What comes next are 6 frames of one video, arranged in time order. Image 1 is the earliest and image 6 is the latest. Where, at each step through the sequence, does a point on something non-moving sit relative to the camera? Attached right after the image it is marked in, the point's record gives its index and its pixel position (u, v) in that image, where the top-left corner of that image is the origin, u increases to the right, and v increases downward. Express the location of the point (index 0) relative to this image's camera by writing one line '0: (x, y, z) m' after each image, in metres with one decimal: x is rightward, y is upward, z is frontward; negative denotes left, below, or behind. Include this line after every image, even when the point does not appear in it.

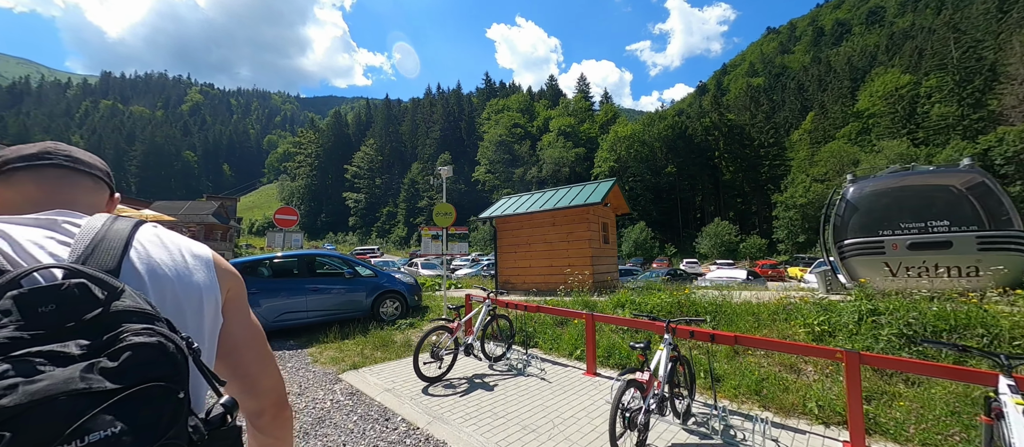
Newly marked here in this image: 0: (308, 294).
0: (-4.6, -1.6, +9.0) m
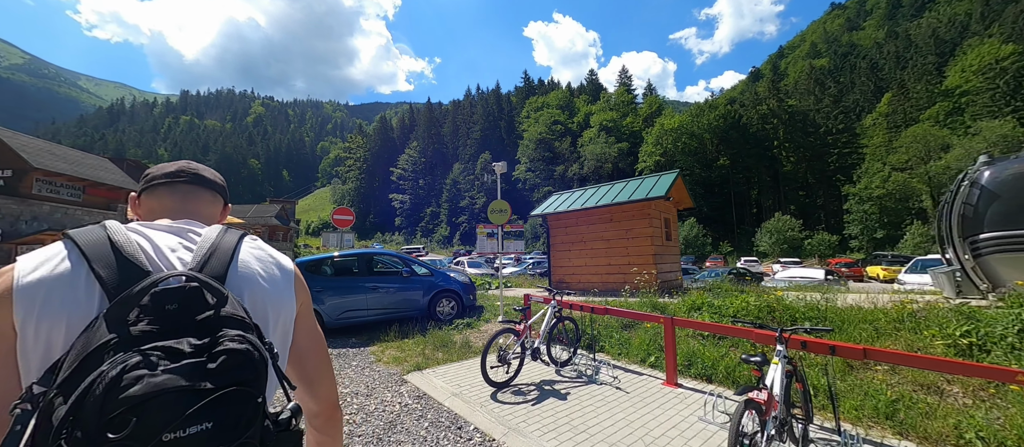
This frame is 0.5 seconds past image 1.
0: (-3.3, -1.6, +9.1) m
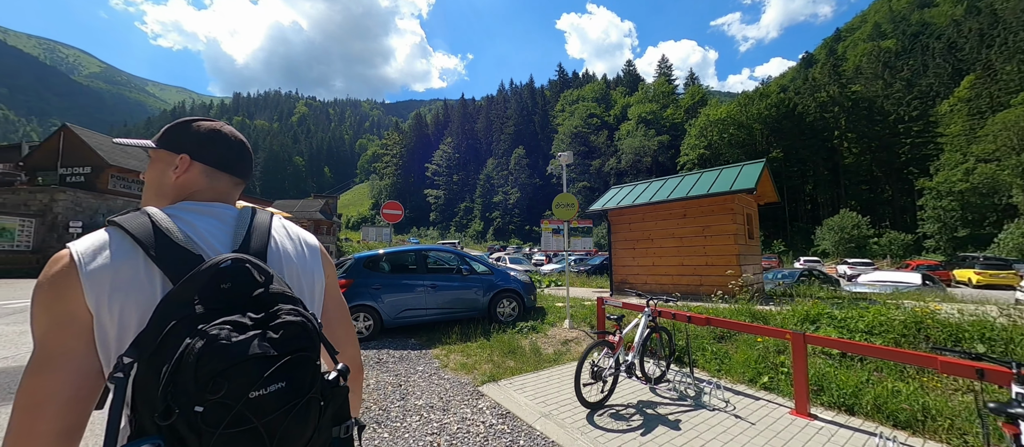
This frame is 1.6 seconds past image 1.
0: (-1.8, -1.5, +8.7) m
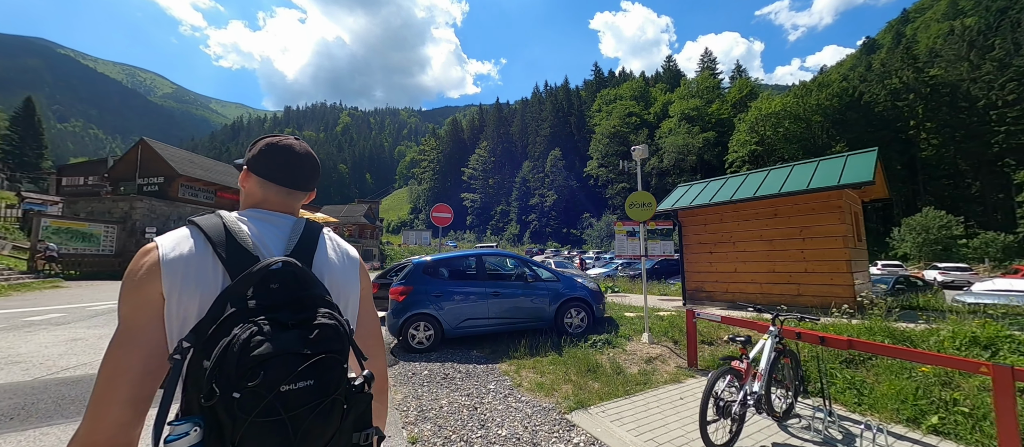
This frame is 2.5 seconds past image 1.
0: (-0.5, -1.5, +8.2) m
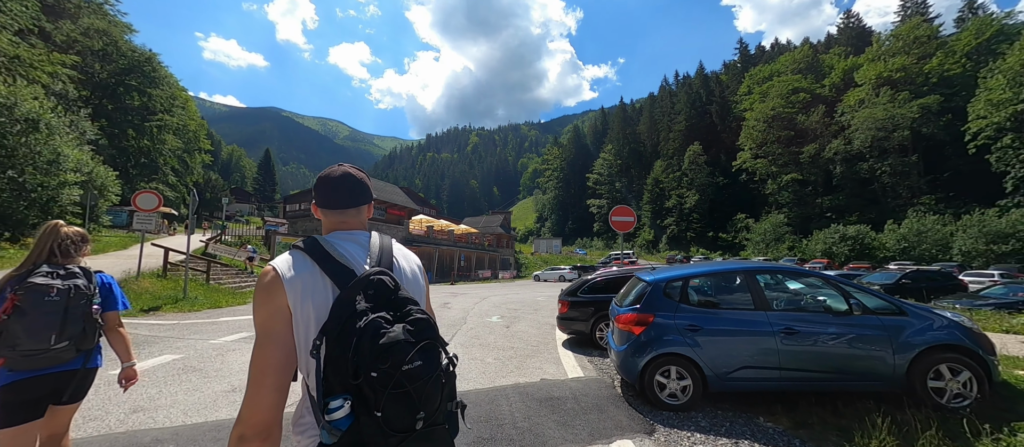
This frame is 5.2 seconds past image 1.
0: (+3.7, -1.6, +5.5) m
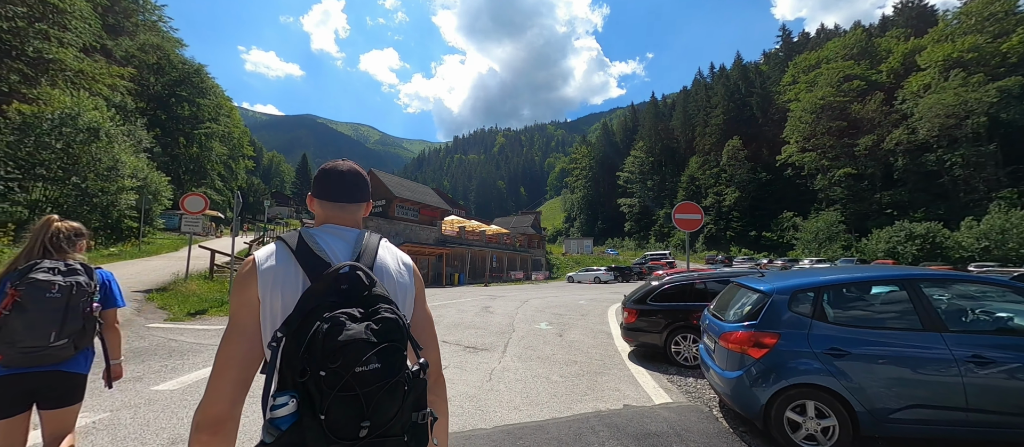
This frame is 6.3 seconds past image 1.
0: (+4.8, -1.6, +4.2) m
